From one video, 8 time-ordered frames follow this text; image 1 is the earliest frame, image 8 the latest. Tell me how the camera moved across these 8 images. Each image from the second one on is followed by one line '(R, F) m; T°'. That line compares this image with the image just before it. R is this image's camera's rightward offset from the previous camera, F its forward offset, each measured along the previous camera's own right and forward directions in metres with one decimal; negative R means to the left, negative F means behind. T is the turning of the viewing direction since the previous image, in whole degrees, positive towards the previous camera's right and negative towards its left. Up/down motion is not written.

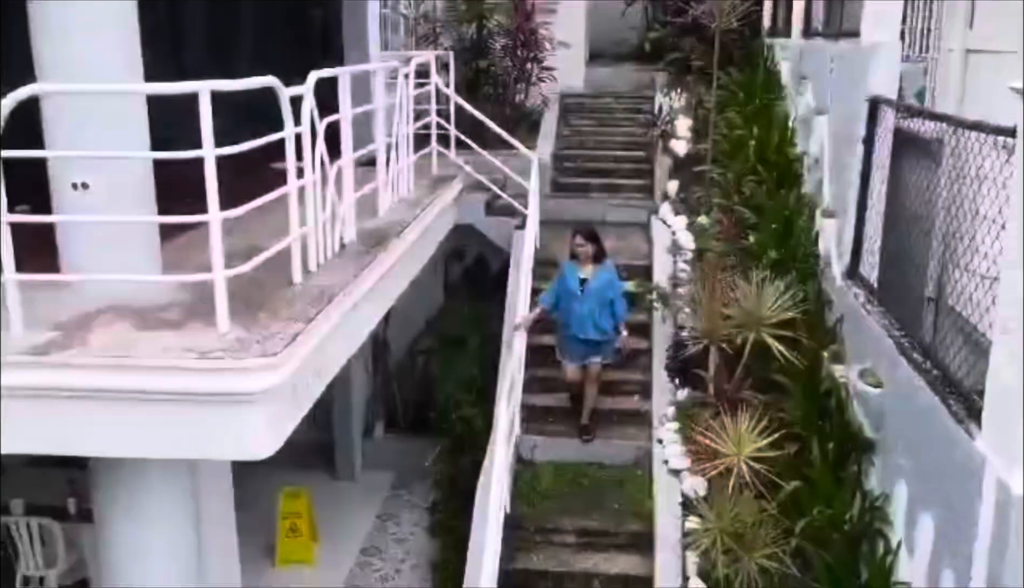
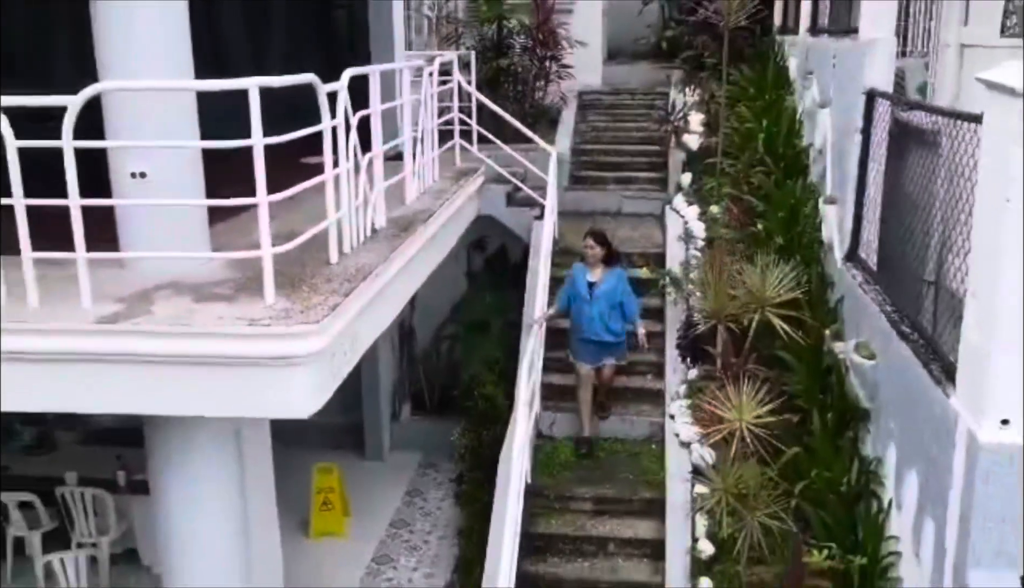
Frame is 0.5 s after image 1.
(0.0, -0.4) m; -1°
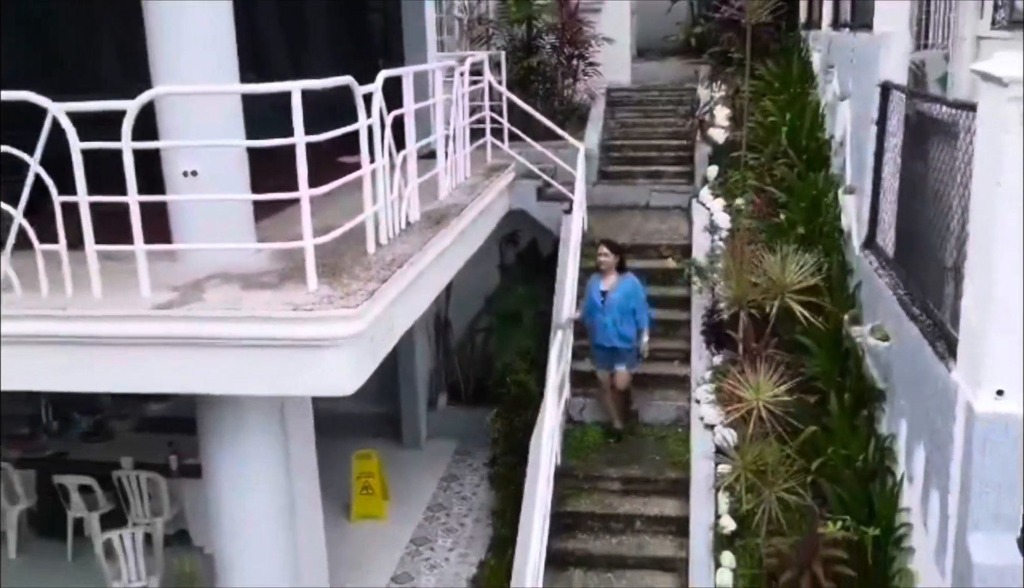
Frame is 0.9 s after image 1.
(+0.1, -0.3) m; -2°
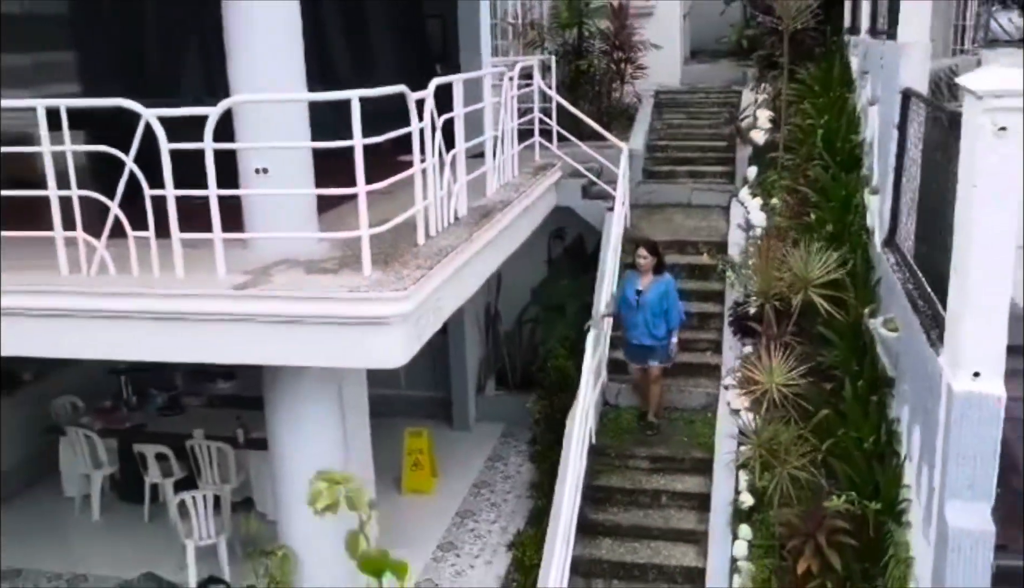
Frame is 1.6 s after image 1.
(+0.2, -0.5) m; -3°
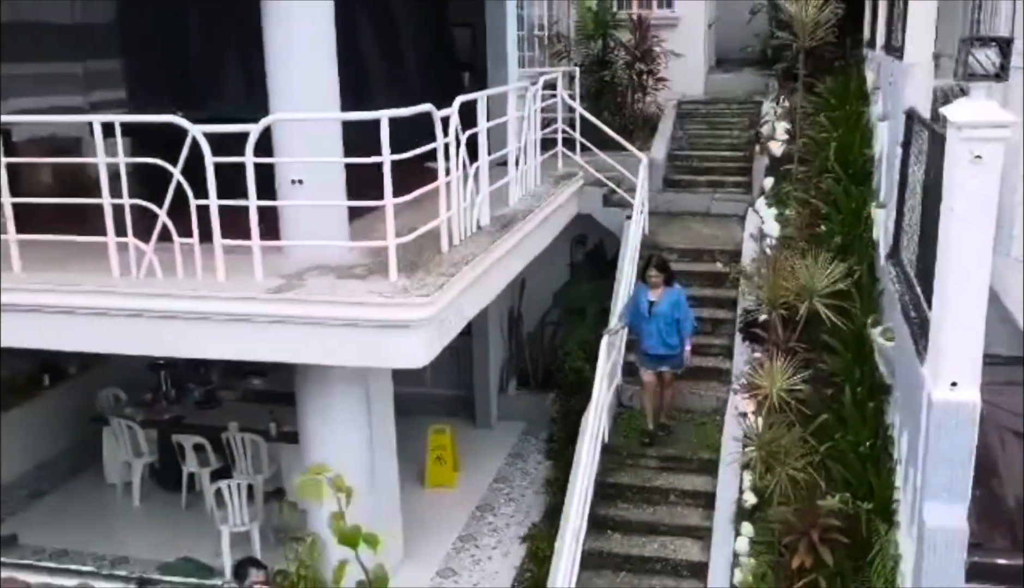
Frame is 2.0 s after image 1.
(+0.1, -0.4) m; -2°
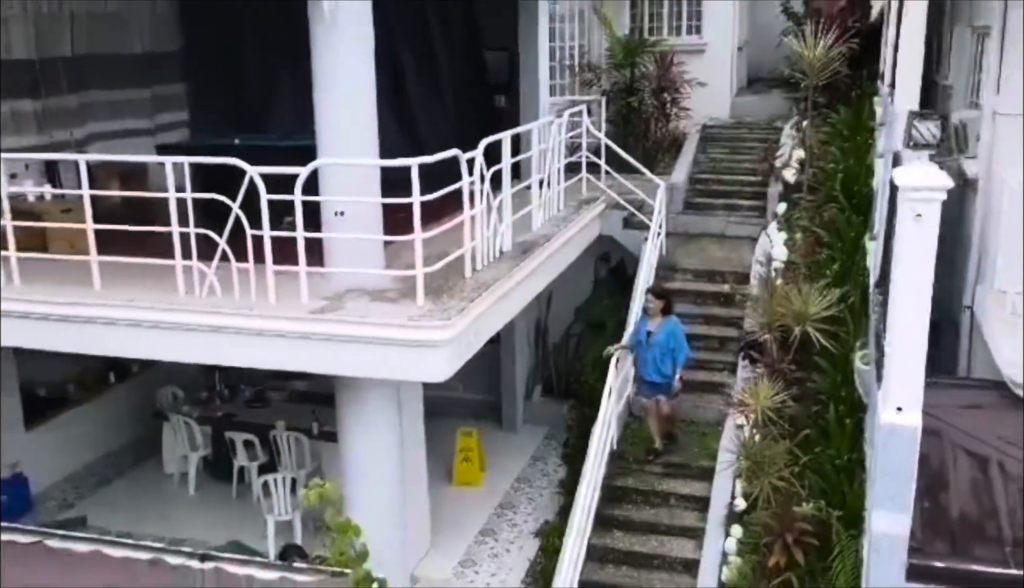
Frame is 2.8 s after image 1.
(+0.2, -0.8) m; -3°
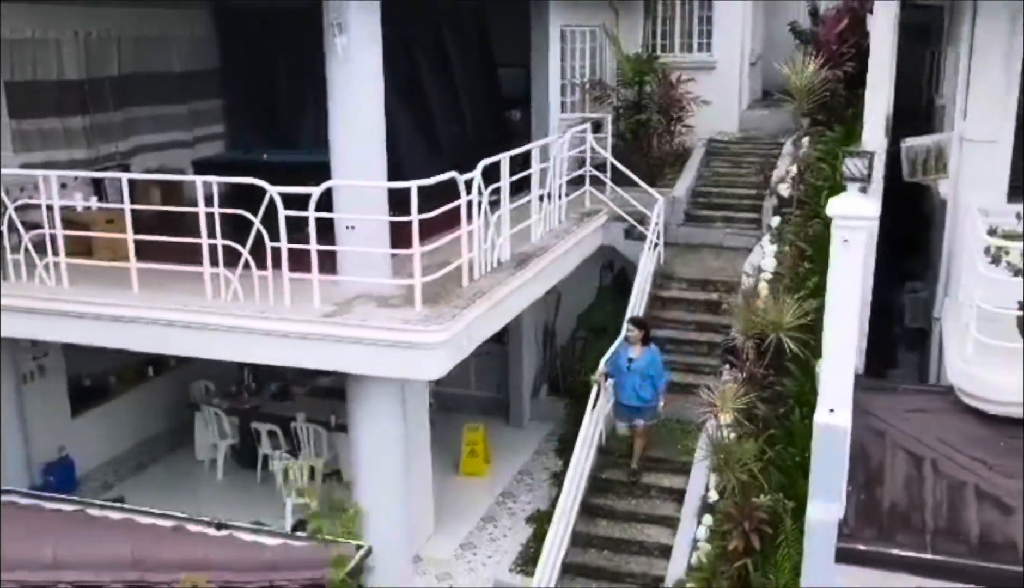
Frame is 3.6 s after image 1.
(+0.4, -0.8) m; -2°
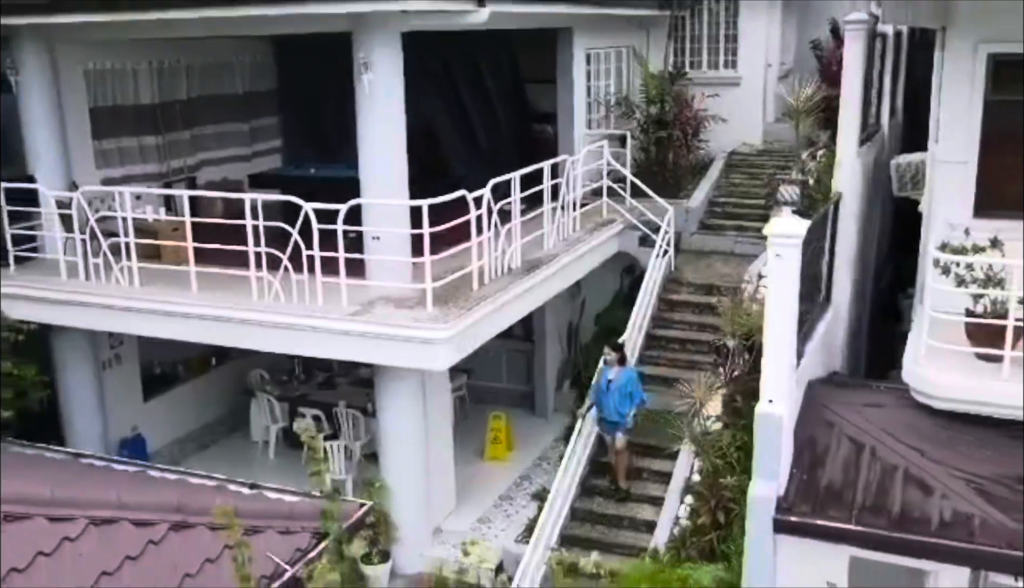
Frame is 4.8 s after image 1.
(+0.6, -1.1) m; -4°
